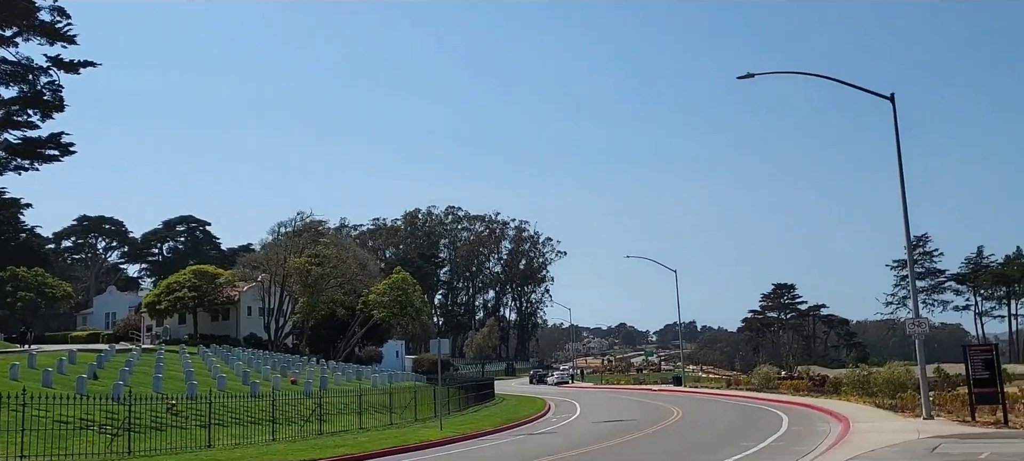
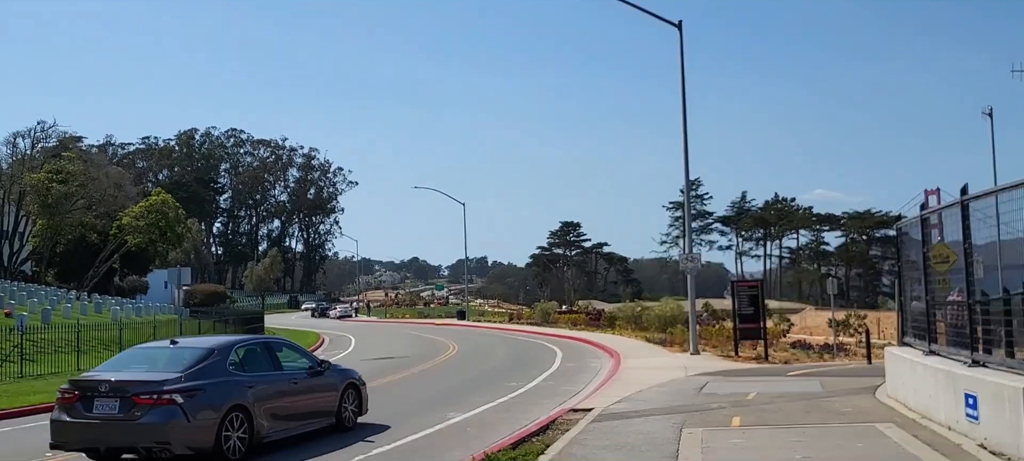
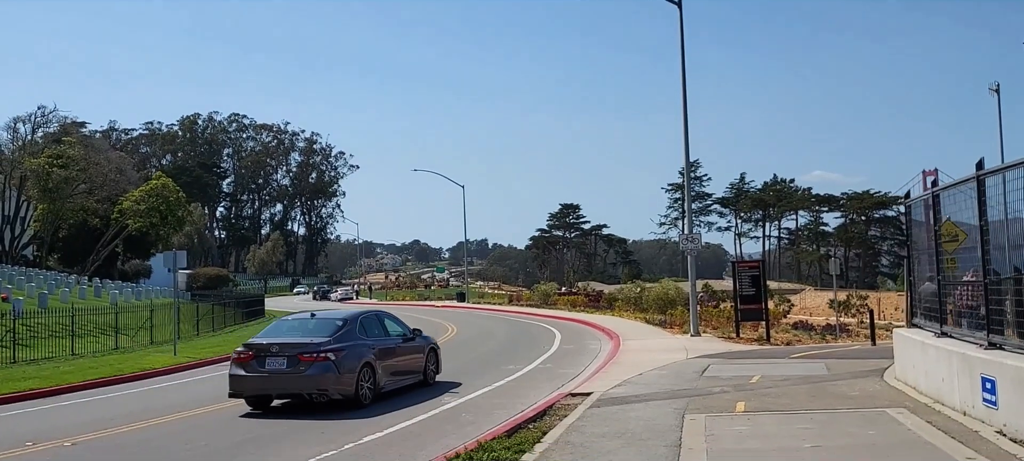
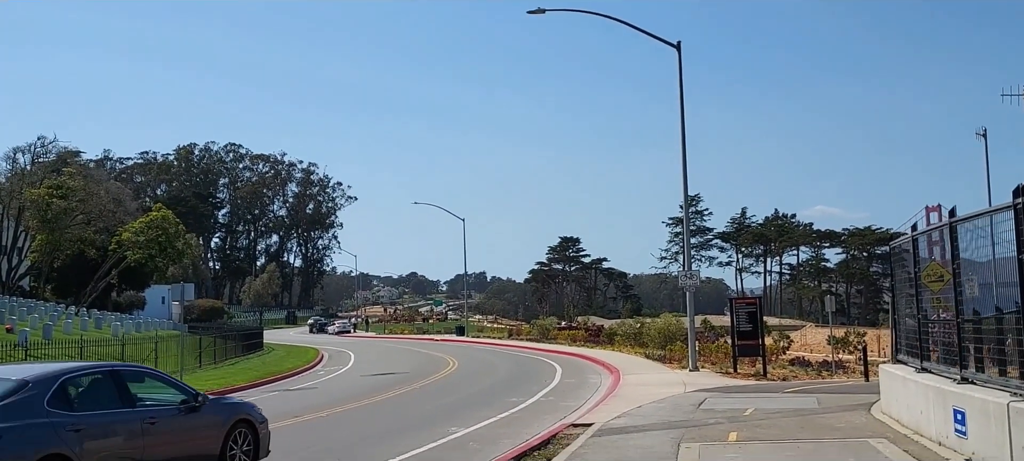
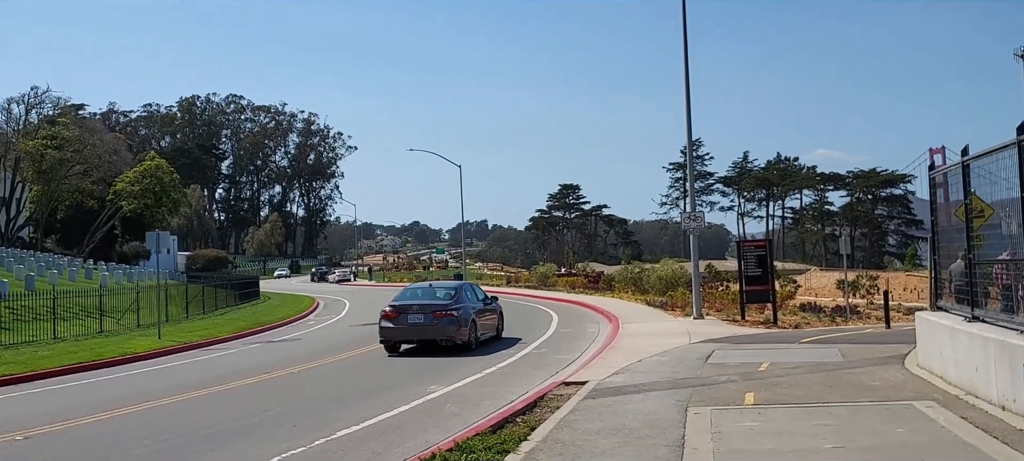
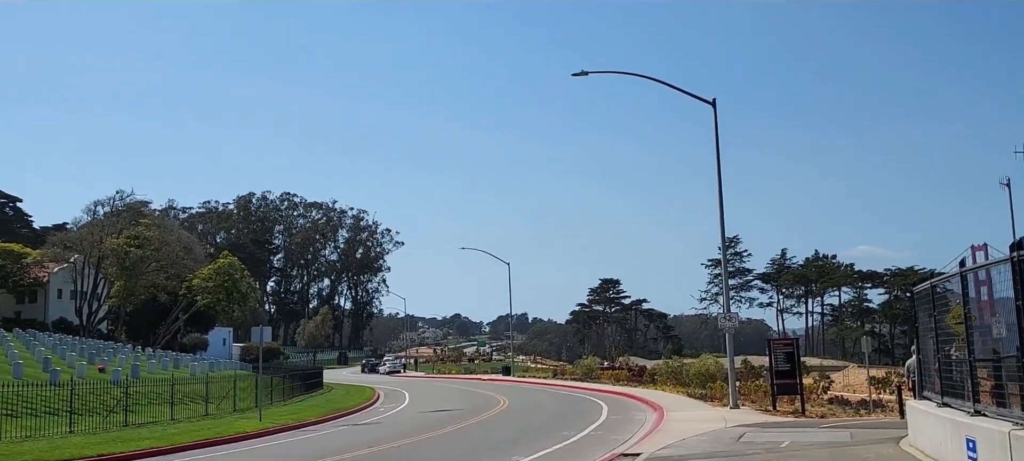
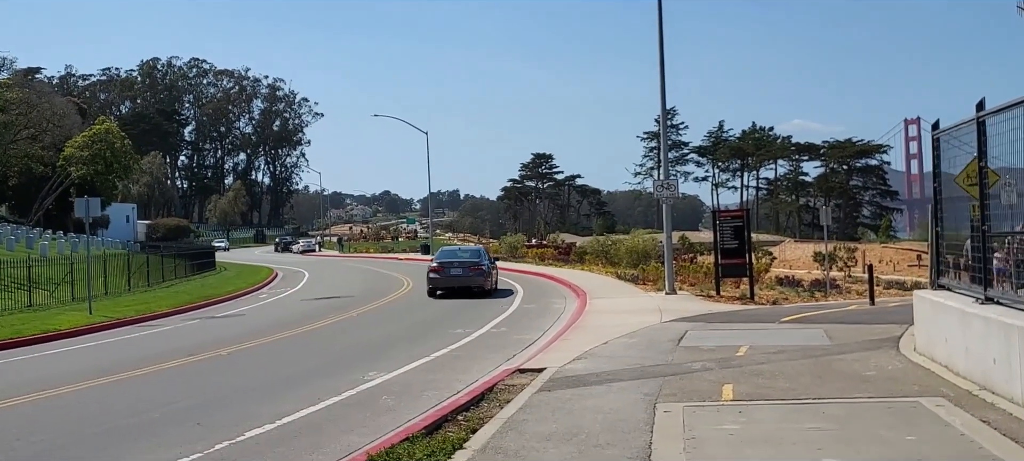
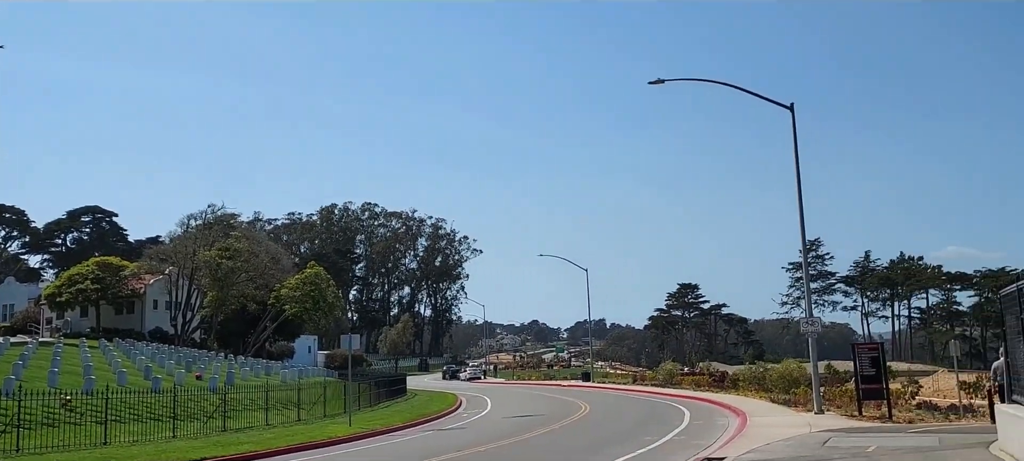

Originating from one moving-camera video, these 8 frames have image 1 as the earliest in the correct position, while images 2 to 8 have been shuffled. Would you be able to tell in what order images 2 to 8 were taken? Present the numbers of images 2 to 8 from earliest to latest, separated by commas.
8, 6, 4, 2, 3, 5, 7
